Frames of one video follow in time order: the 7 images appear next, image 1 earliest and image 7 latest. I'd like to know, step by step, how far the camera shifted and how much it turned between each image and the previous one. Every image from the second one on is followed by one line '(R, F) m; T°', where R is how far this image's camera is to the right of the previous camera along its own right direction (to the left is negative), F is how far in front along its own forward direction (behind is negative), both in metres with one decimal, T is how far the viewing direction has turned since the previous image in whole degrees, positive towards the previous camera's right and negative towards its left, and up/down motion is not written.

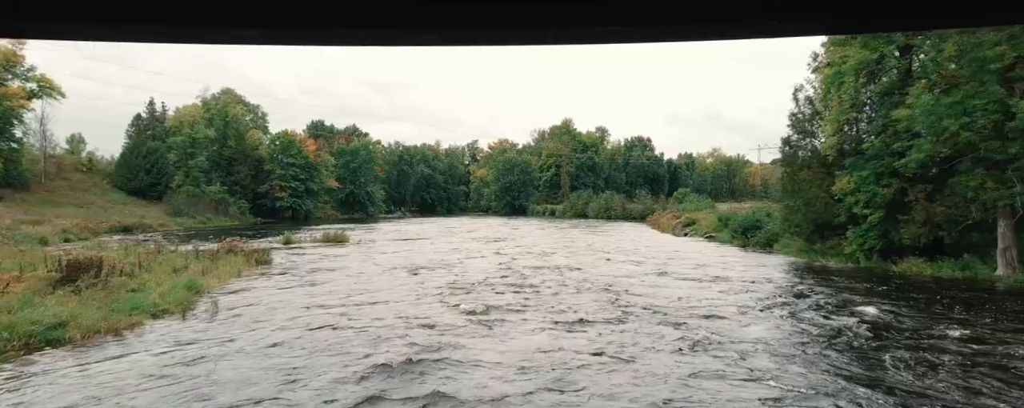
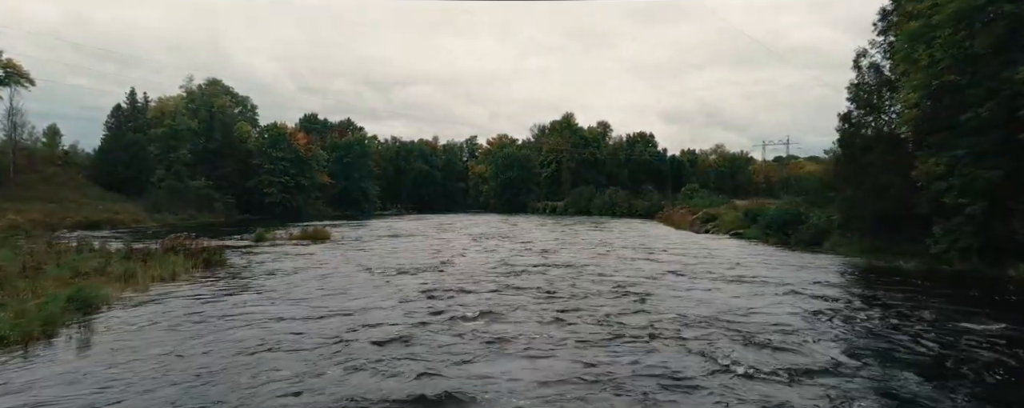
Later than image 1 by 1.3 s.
(-0.1, +3.9) m; 0°
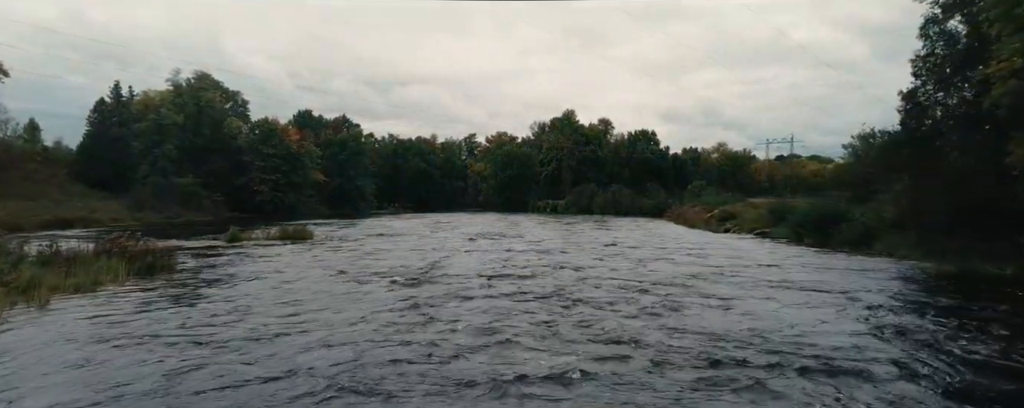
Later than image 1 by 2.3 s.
(-0.1, +2.9) m; 0°
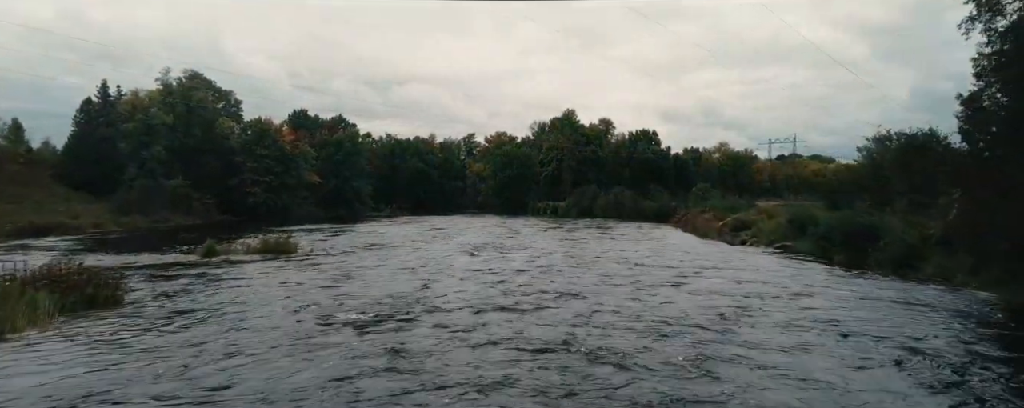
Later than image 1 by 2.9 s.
(0.0, +2.1) m; 0°
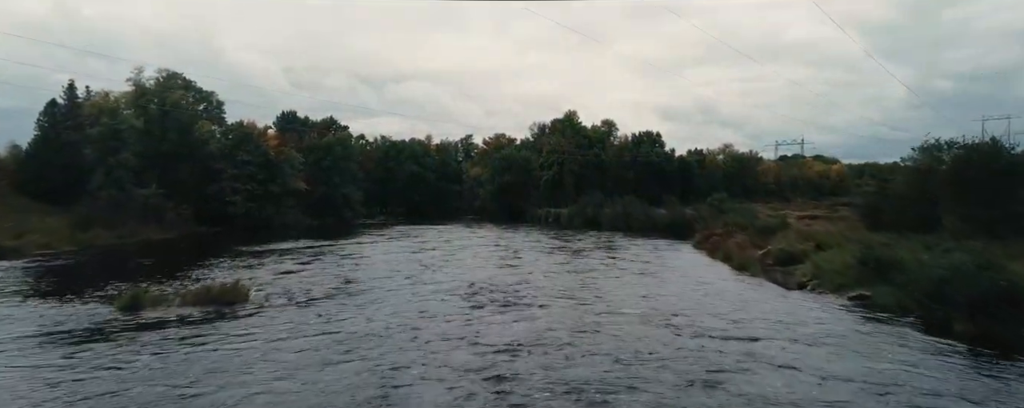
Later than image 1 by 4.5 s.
(-0.2, +5.3) m; 0°
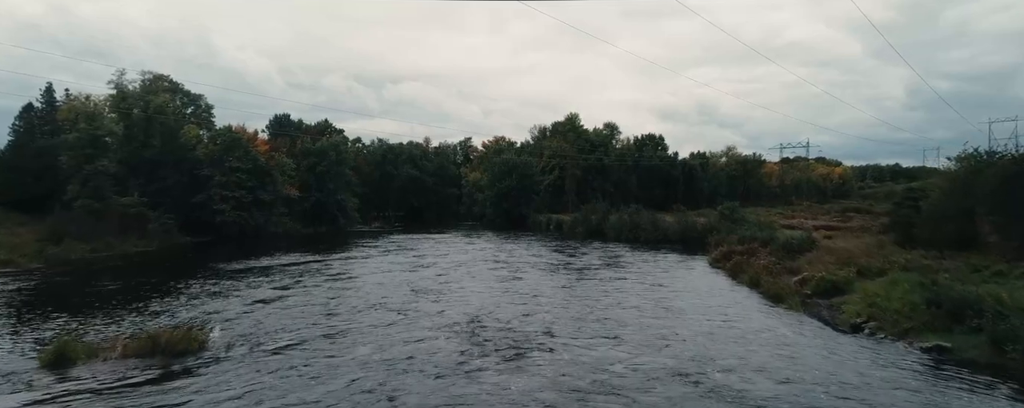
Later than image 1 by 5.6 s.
(-0.2, +3.3) m; 0°
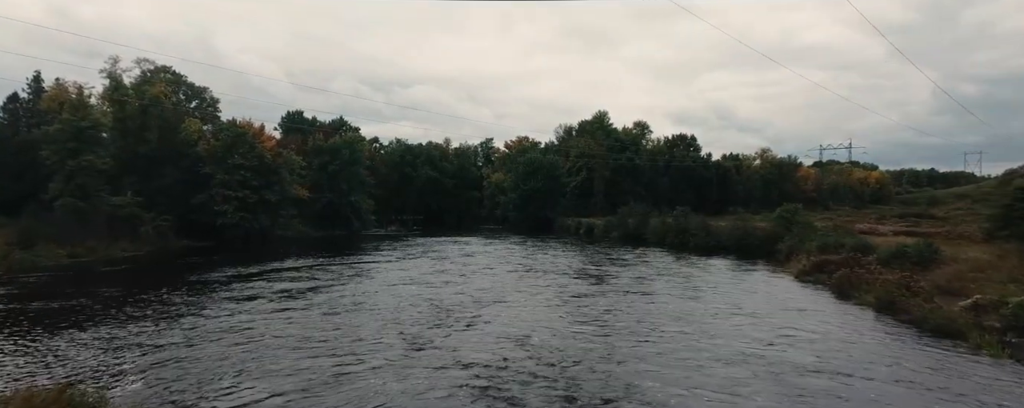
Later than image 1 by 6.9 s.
(-1.0, +7.1) m; -2°
